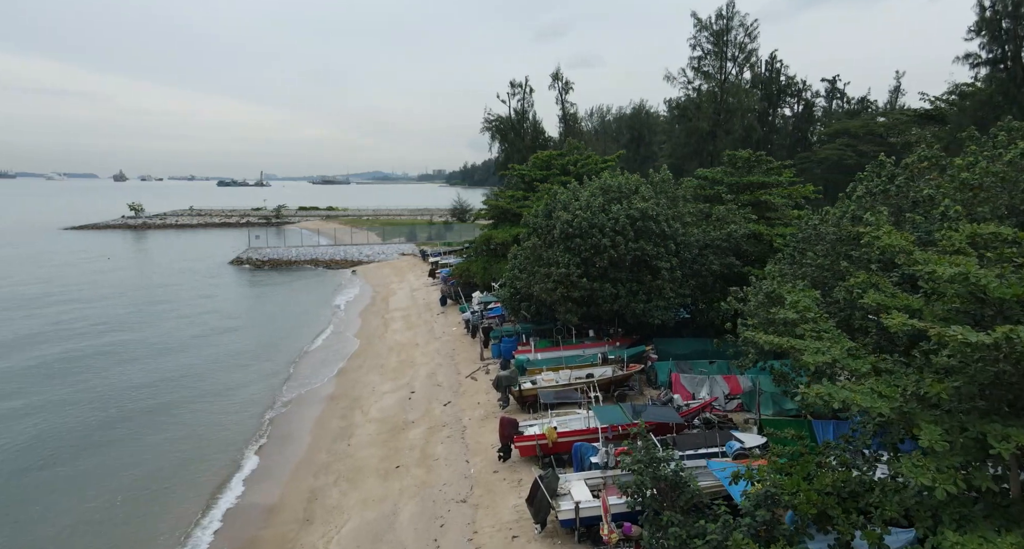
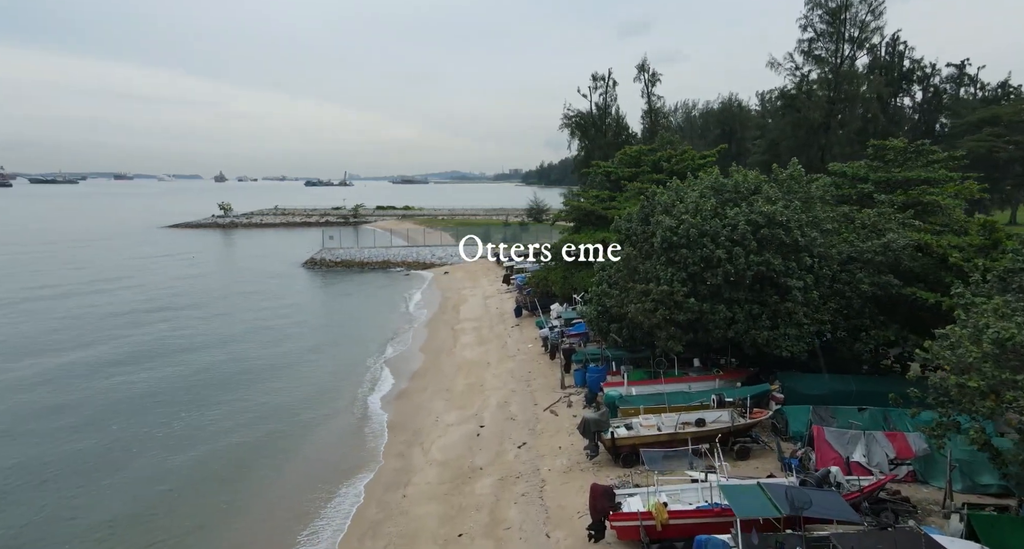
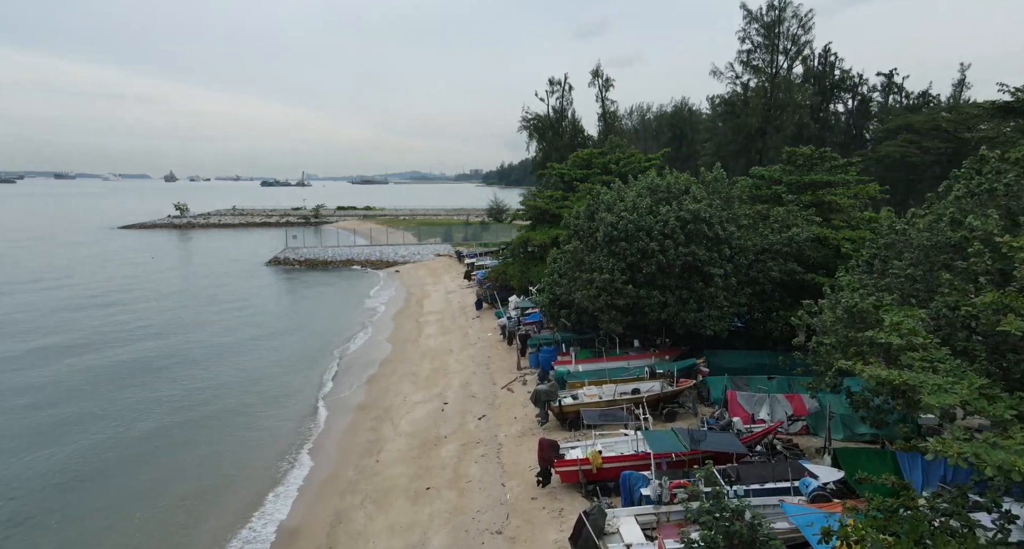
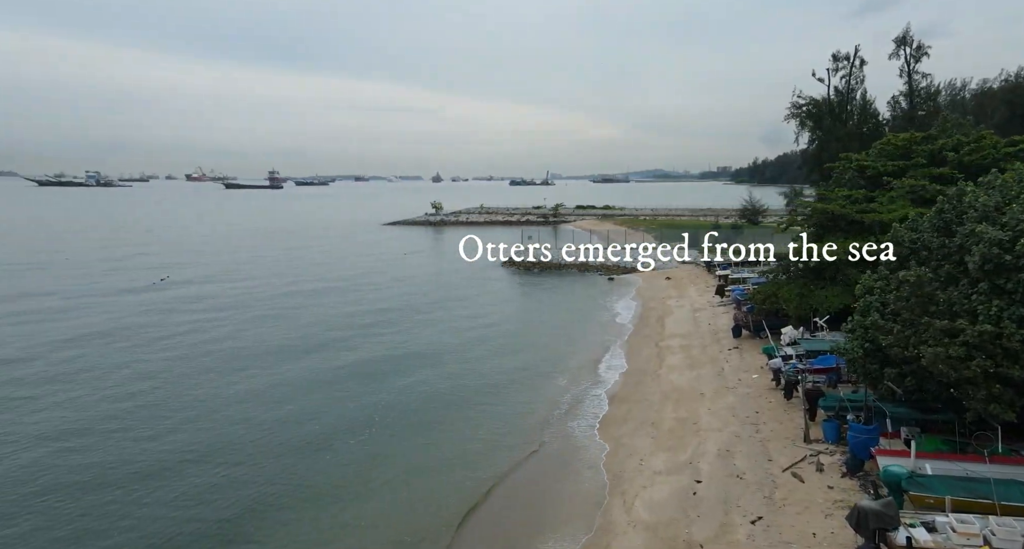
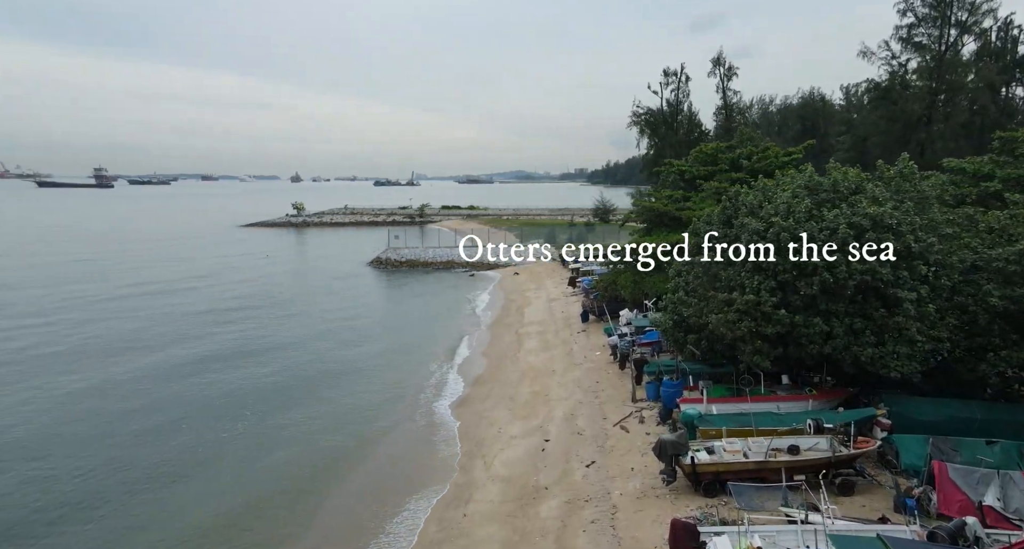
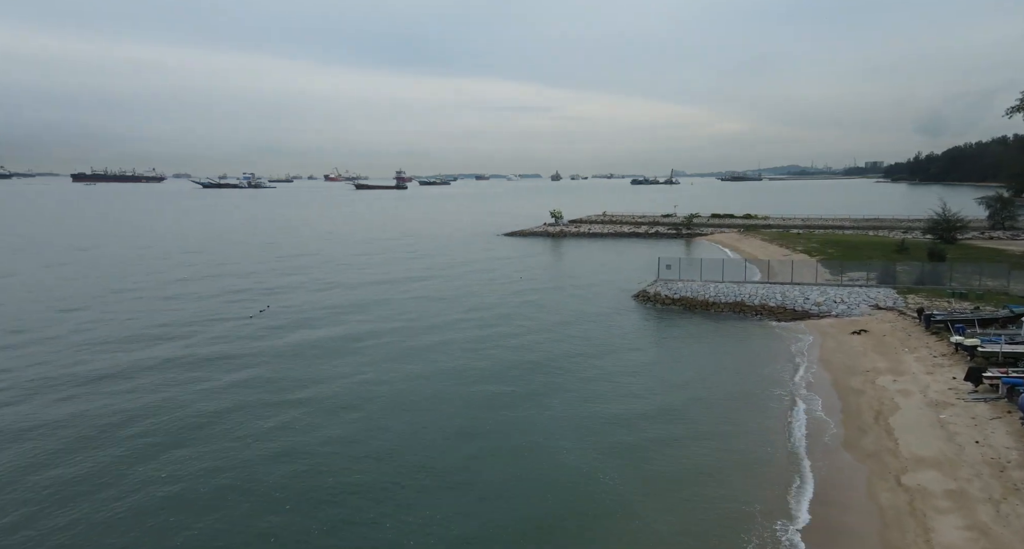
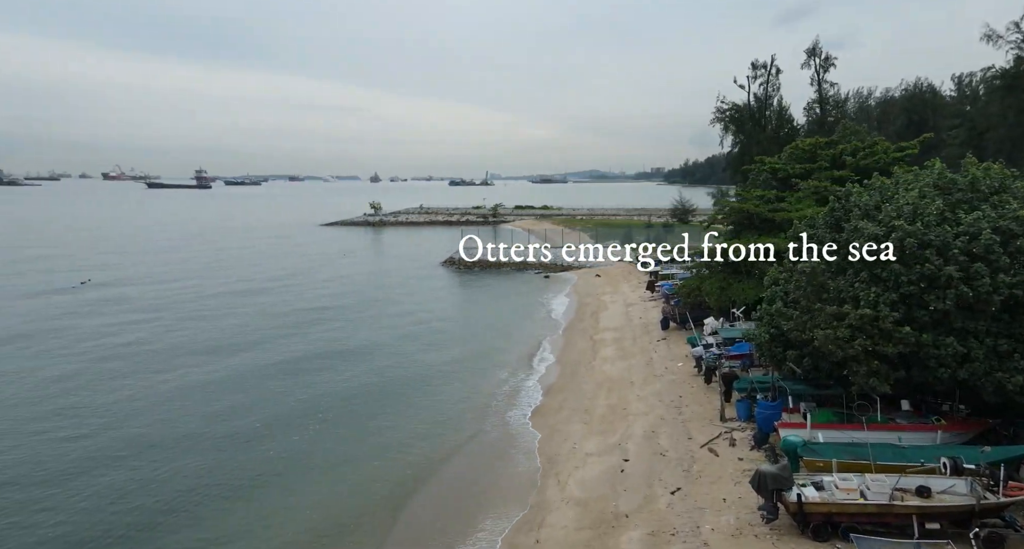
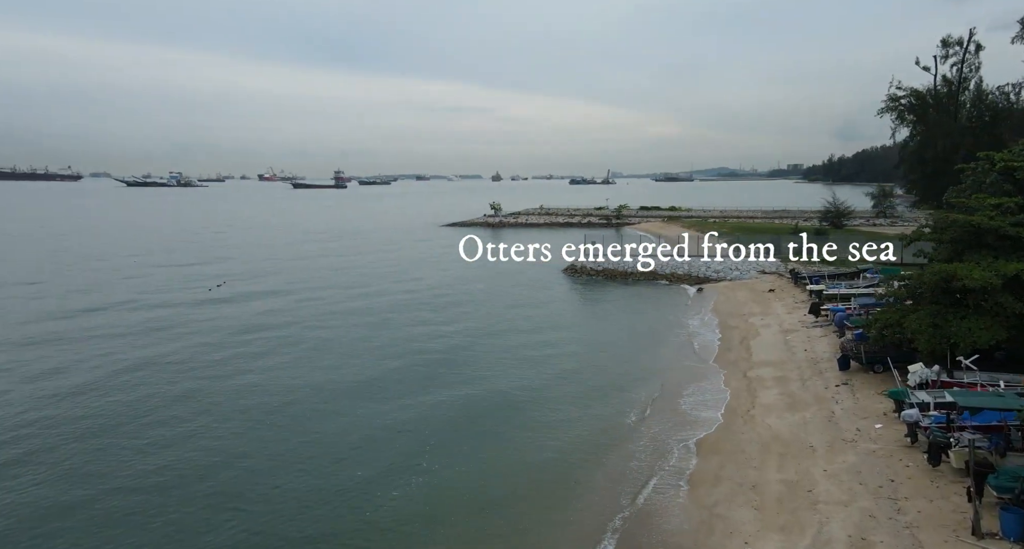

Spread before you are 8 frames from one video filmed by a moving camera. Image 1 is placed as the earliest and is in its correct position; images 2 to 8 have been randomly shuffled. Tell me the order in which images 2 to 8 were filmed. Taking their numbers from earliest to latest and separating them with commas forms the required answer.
3, 2, 5, 7, 4, 8, 6
